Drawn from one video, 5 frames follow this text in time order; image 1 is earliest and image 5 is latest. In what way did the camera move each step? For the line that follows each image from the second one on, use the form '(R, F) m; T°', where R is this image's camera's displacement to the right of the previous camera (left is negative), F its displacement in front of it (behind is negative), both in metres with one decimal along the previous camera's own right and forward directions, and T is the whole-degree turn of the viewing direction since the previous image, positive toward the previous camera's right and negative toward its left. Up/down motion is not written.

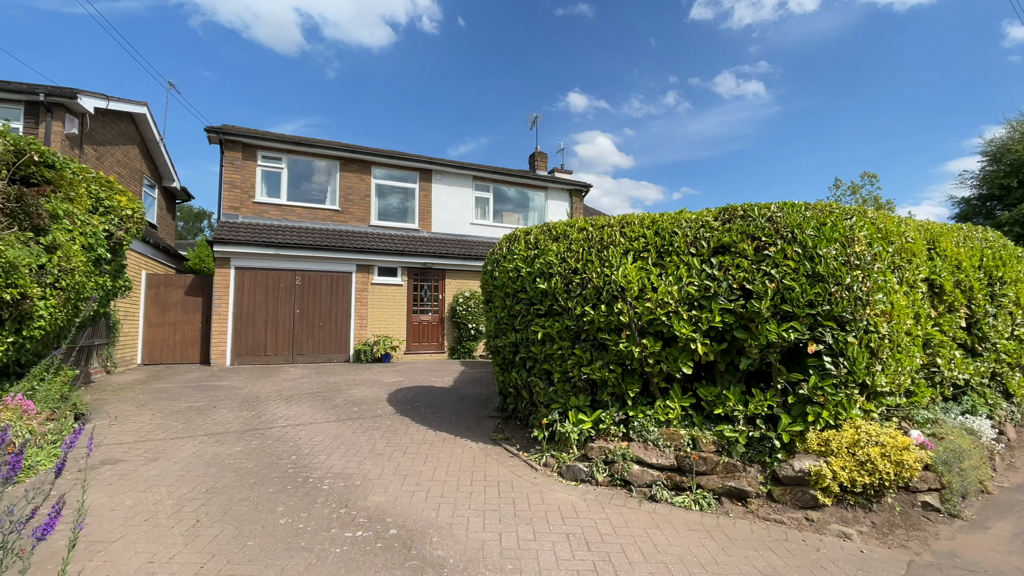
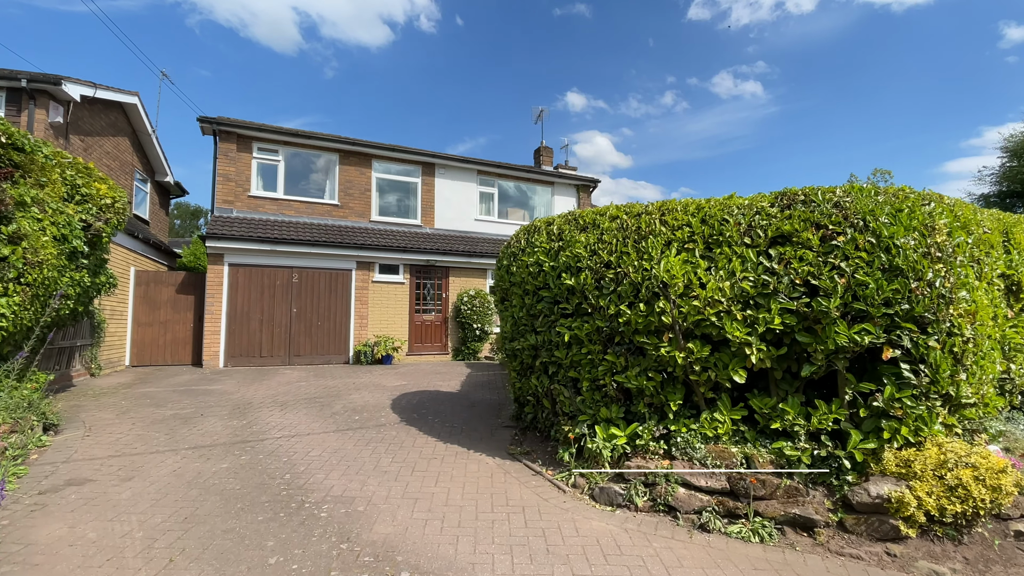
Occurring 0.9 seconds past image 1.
(-0.2, +0.6) m; 0°
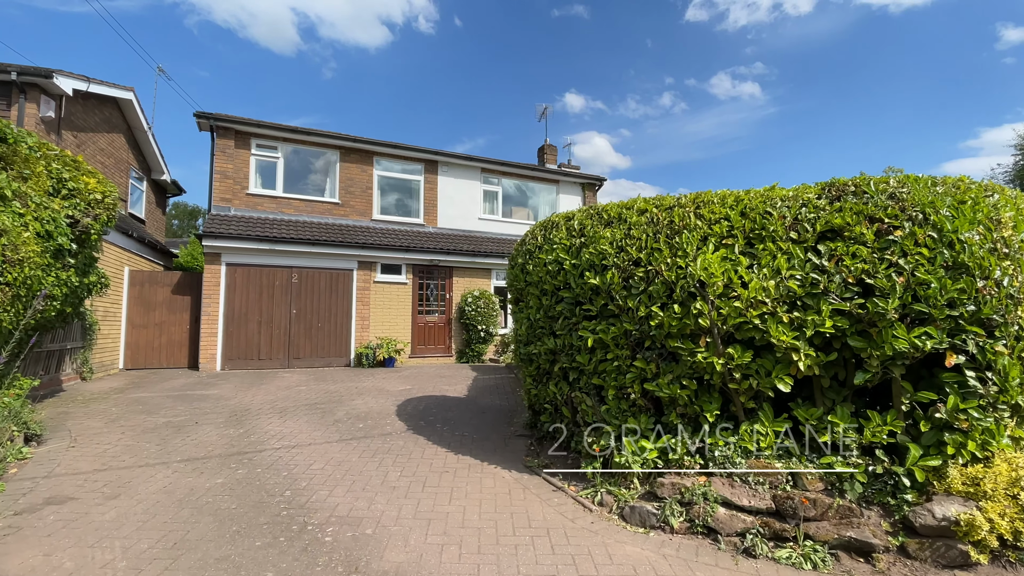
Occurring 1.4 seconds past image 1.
(-0.1, +0.3) m; 0°
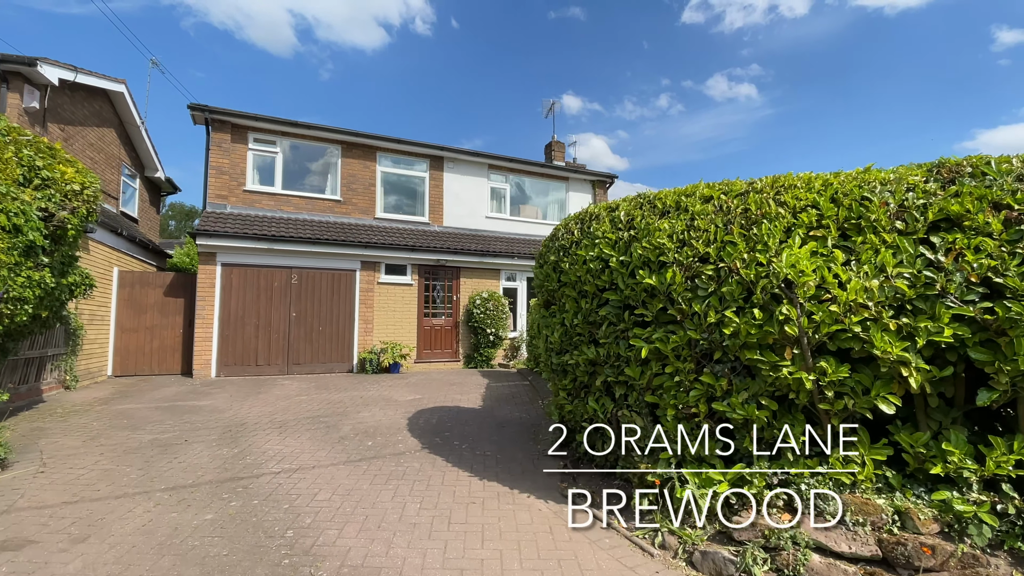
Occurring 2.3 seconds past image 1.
(-0.2, +0.6) m; 0°
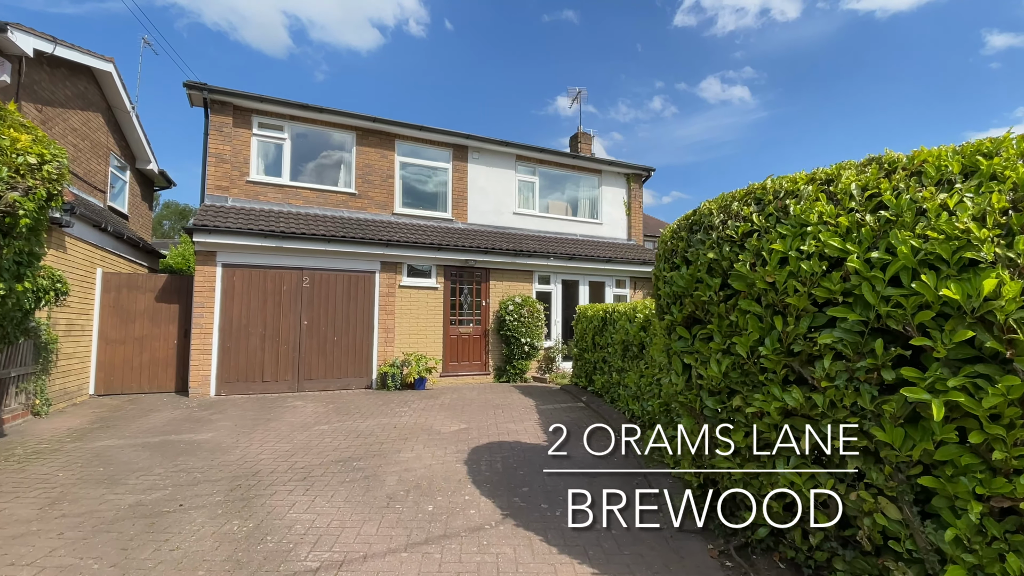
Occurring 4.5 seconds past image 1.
(-0.7, +1.3) m; 0°
